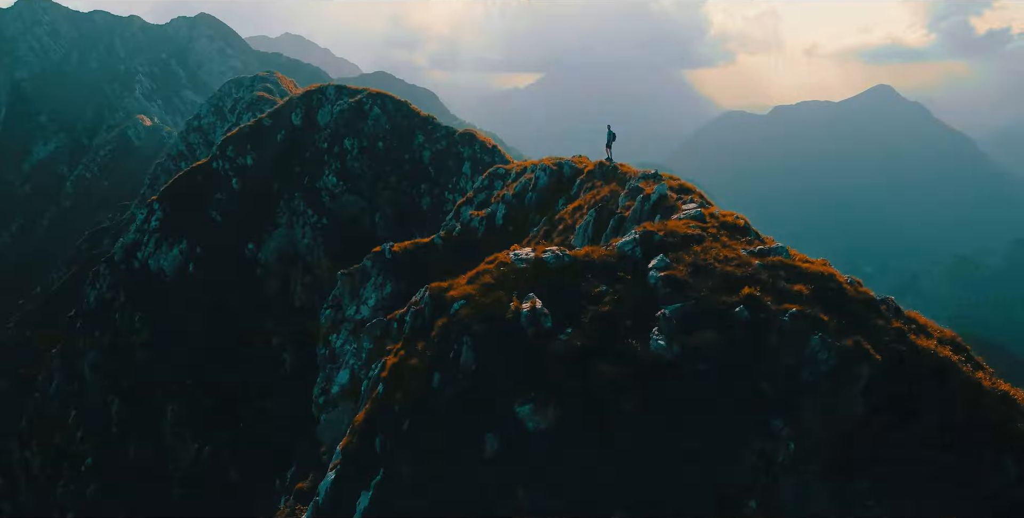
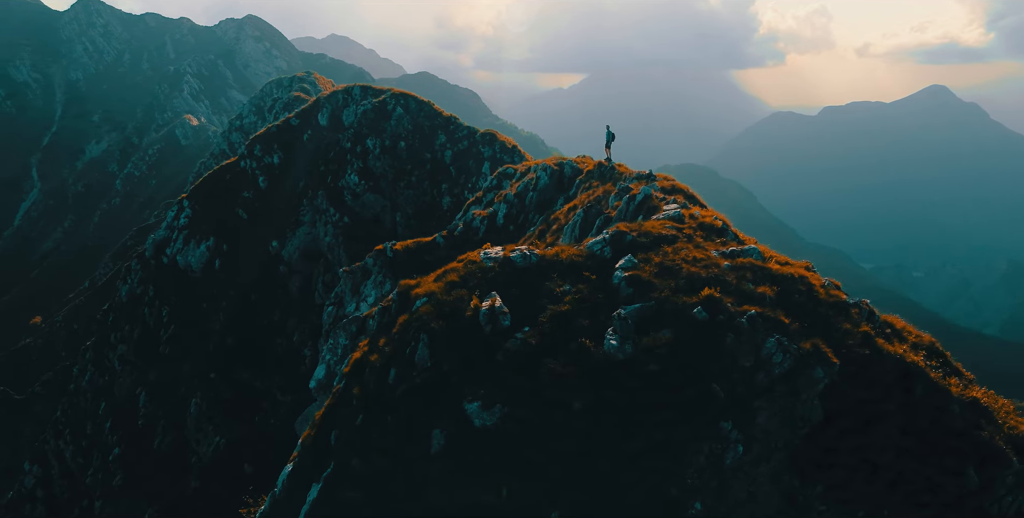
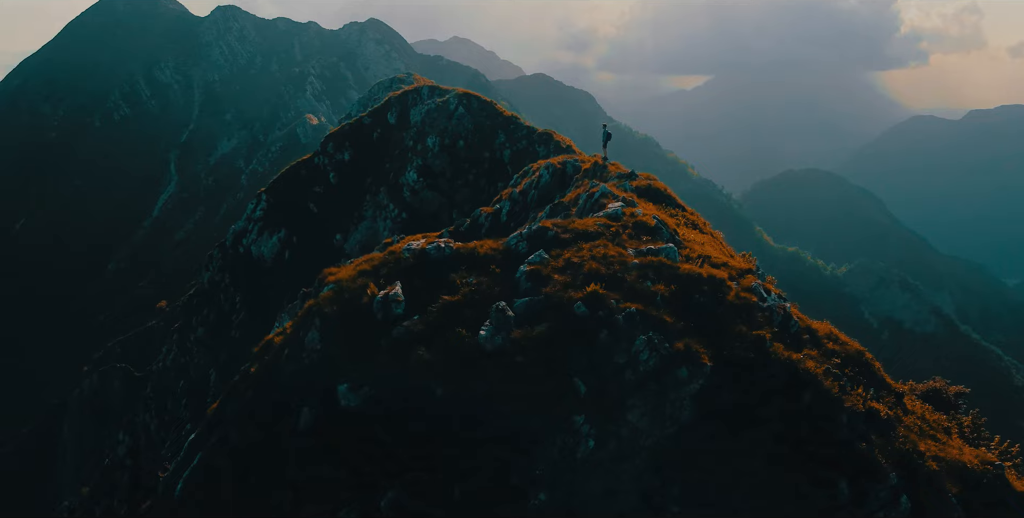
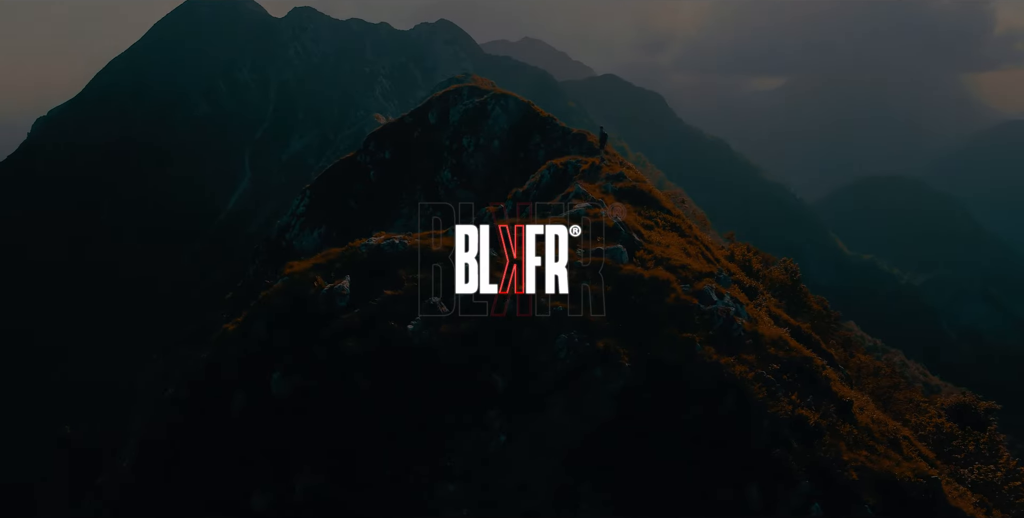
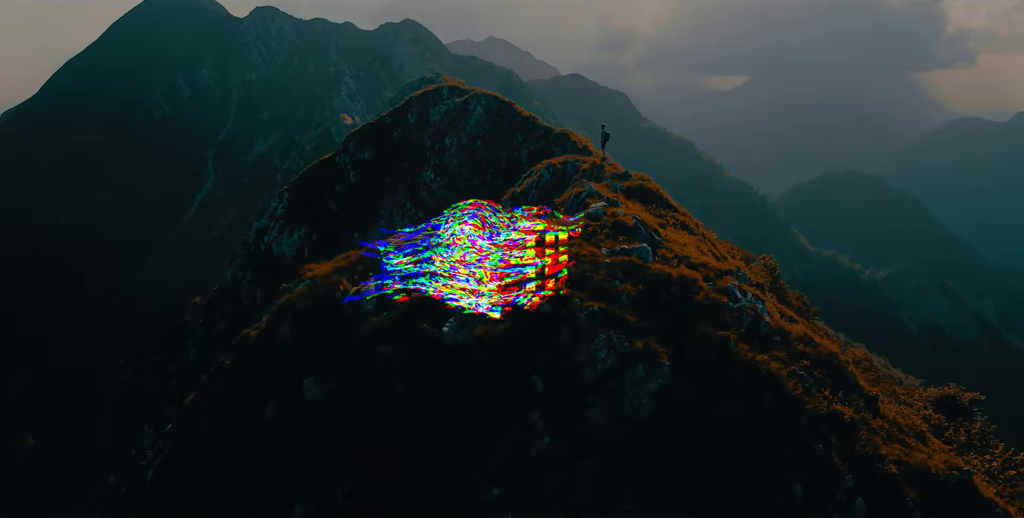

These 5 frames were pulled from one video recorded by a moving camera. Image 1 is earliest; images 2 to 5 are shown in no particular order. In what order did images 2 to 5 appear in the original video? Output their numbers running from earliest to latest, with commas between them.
2, 3, 5, 4
